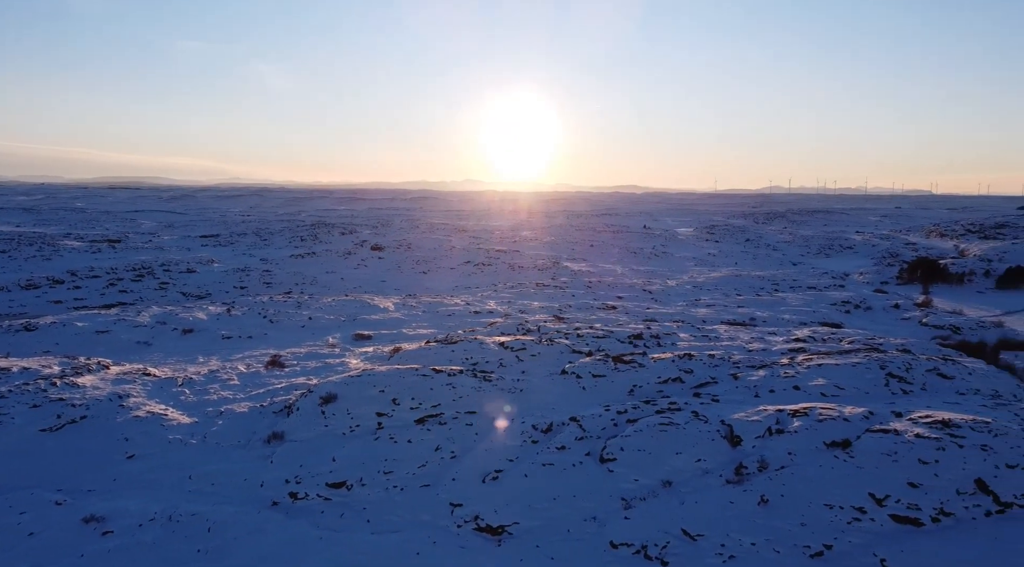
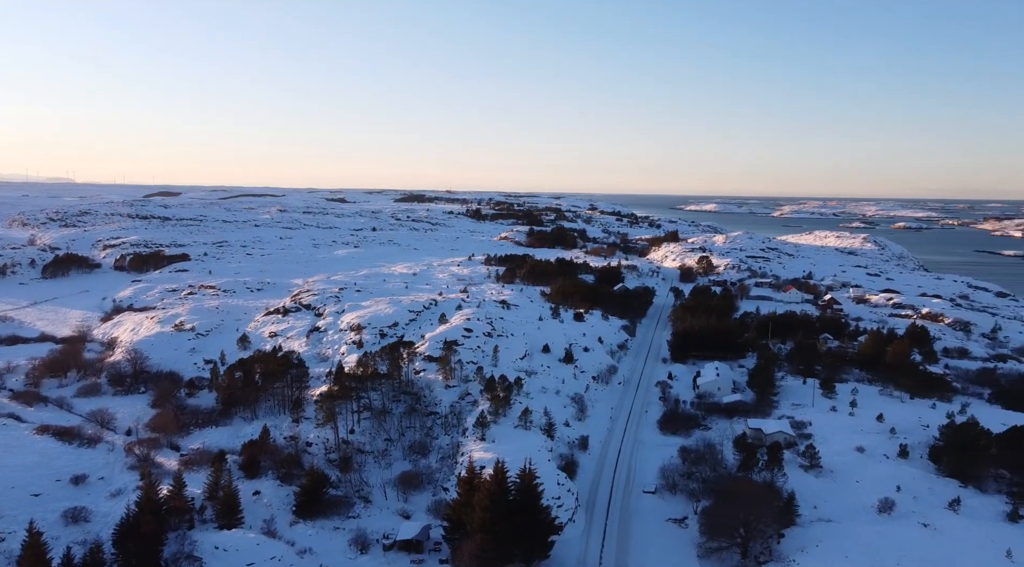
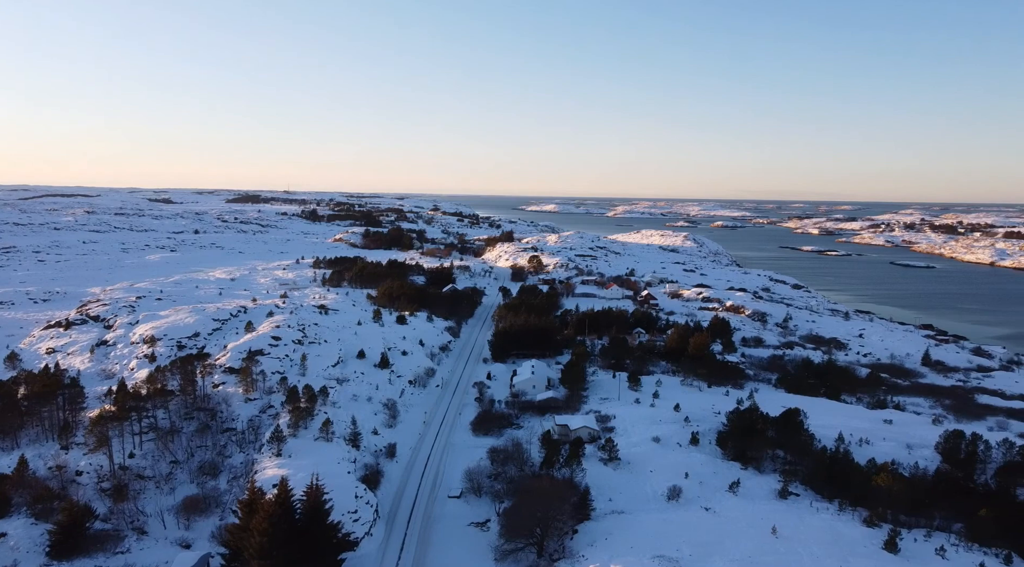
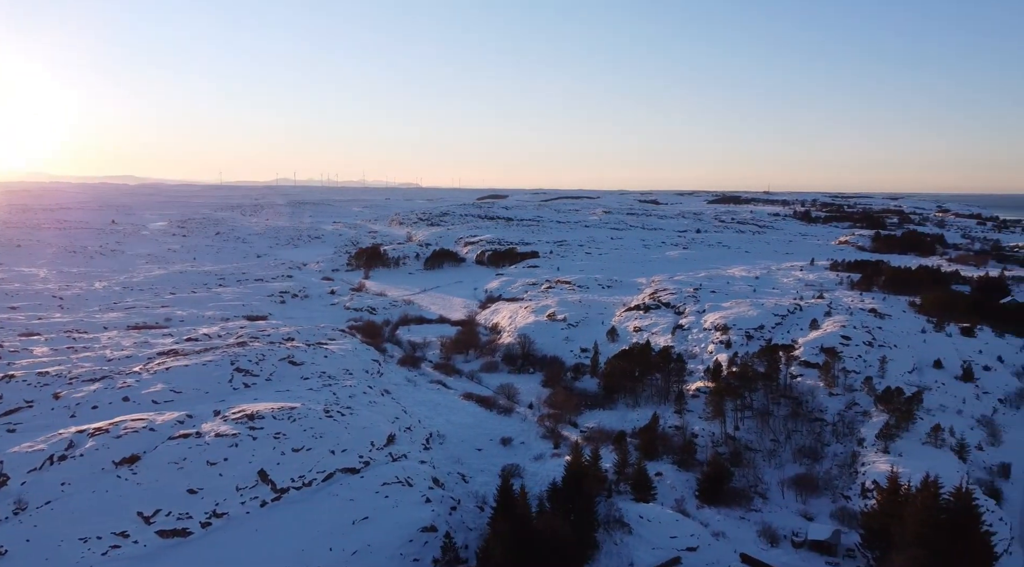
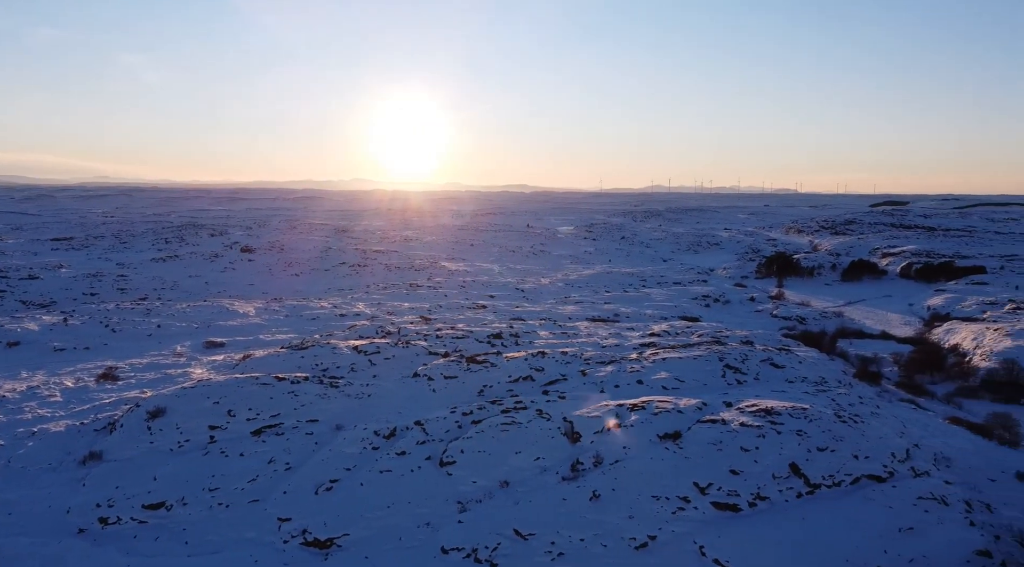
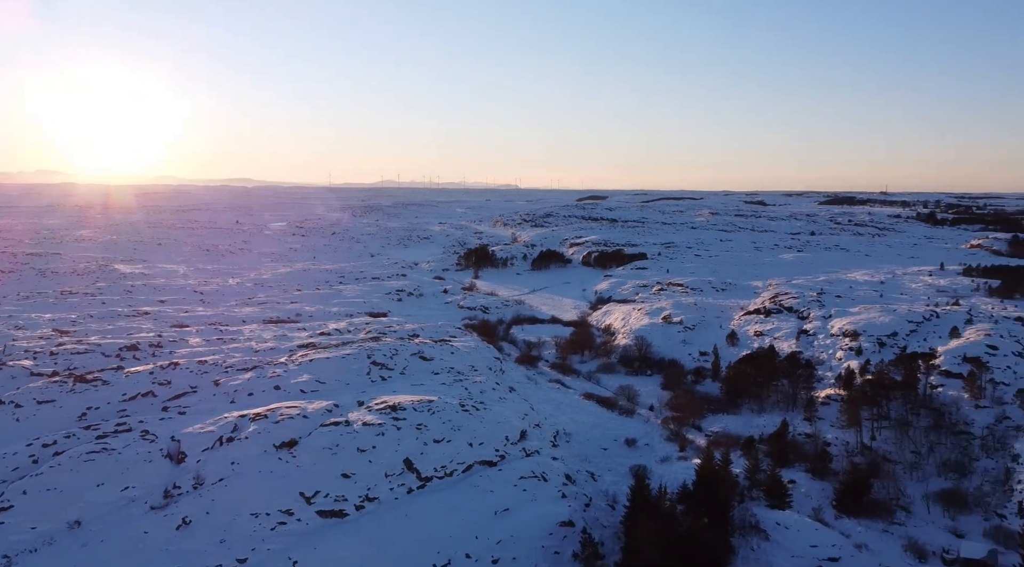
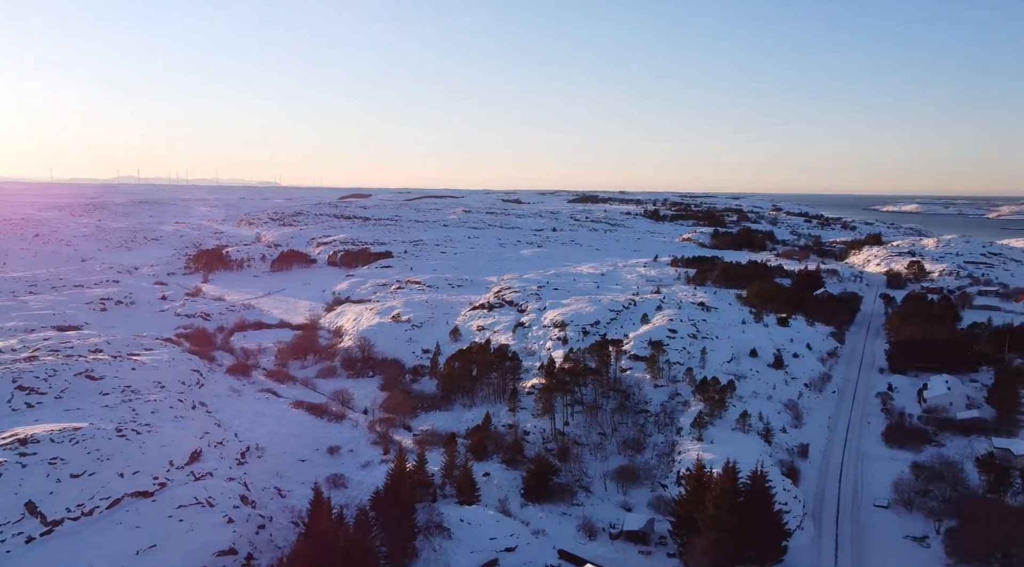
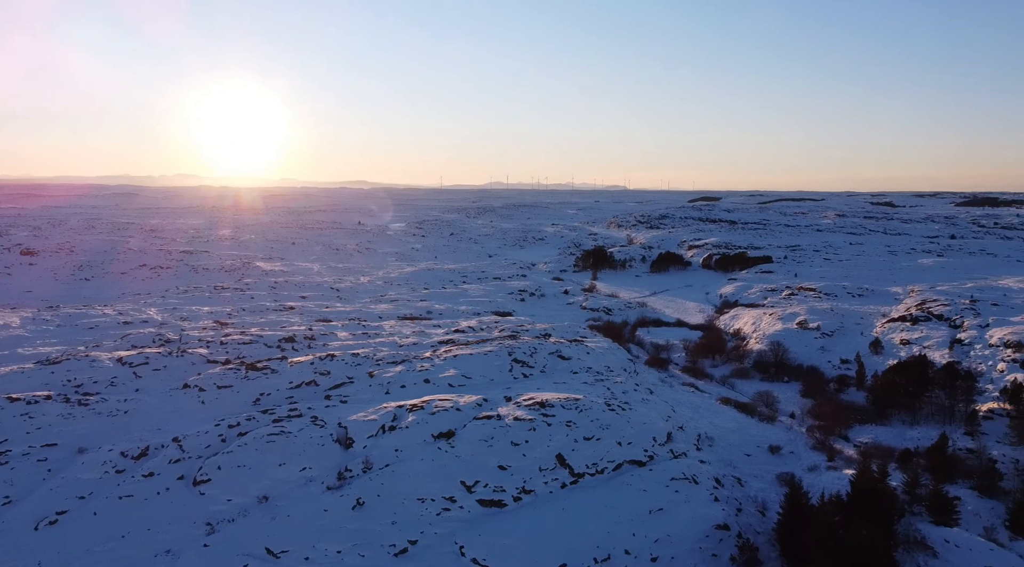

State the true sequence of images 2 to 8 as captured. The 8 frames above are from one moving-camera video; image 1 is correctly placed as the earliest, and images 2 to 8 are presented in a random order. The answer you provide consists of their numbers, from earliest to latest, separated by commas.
5, 8, 6, 4, 7, 2, 3
